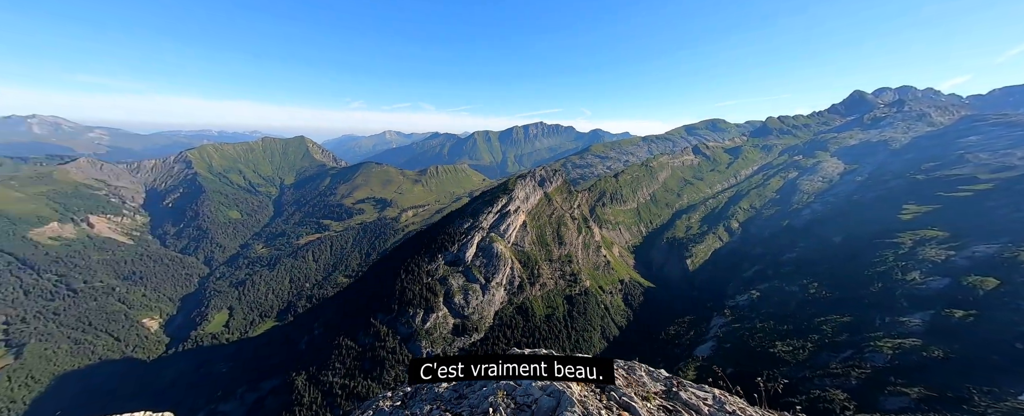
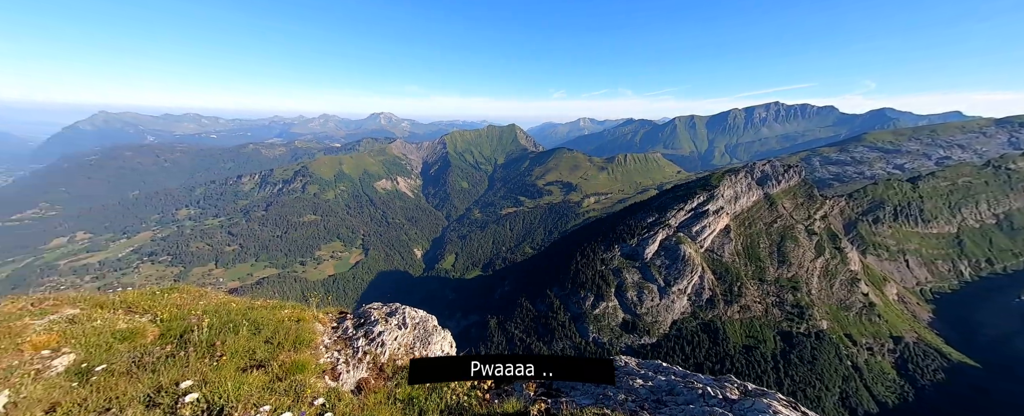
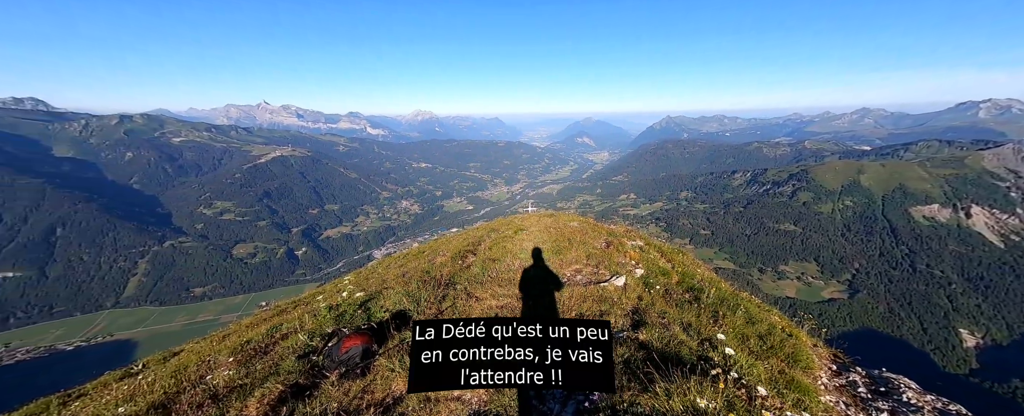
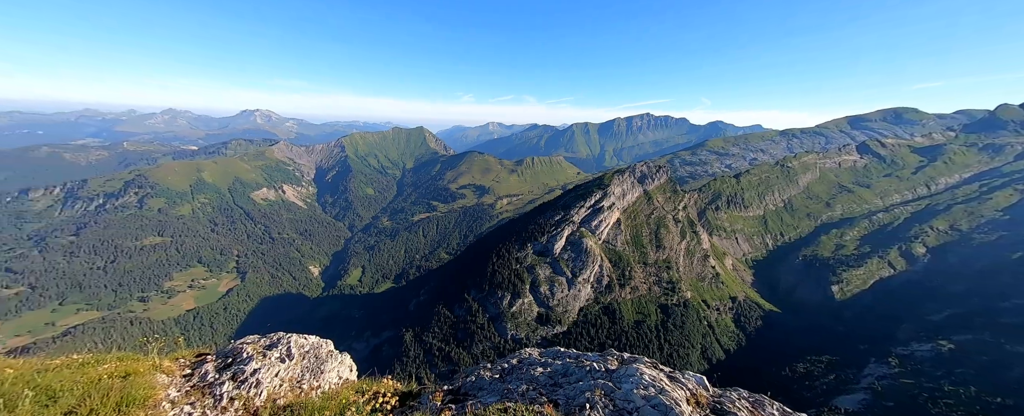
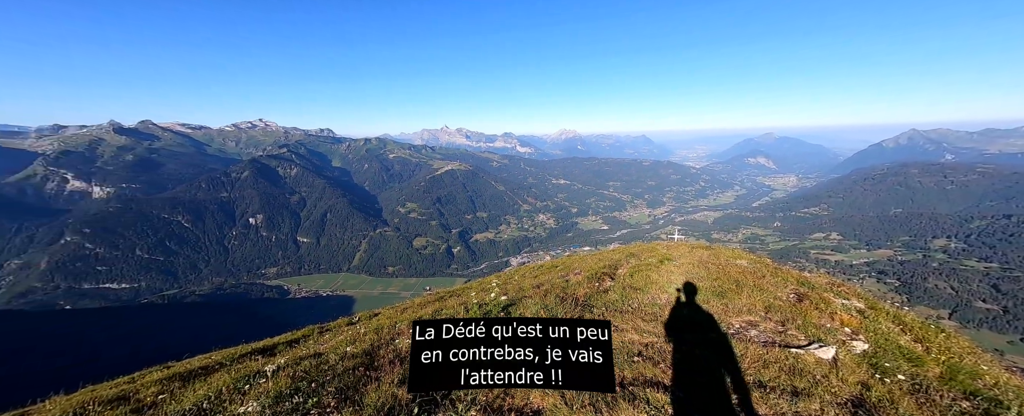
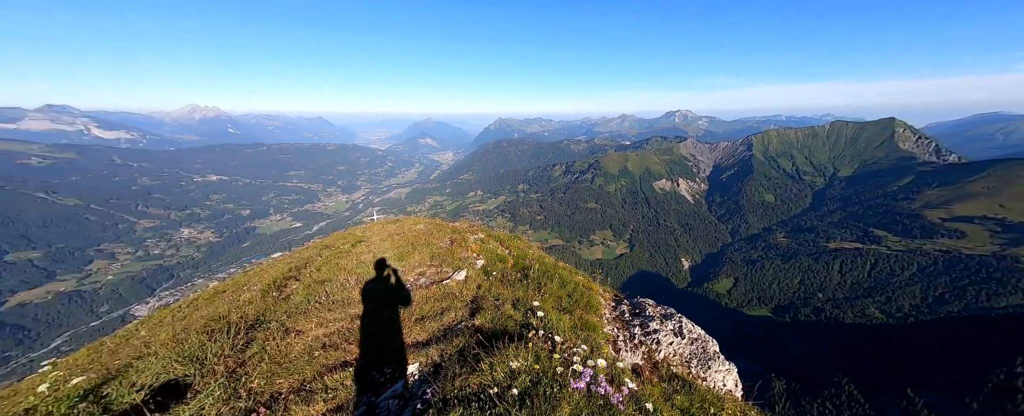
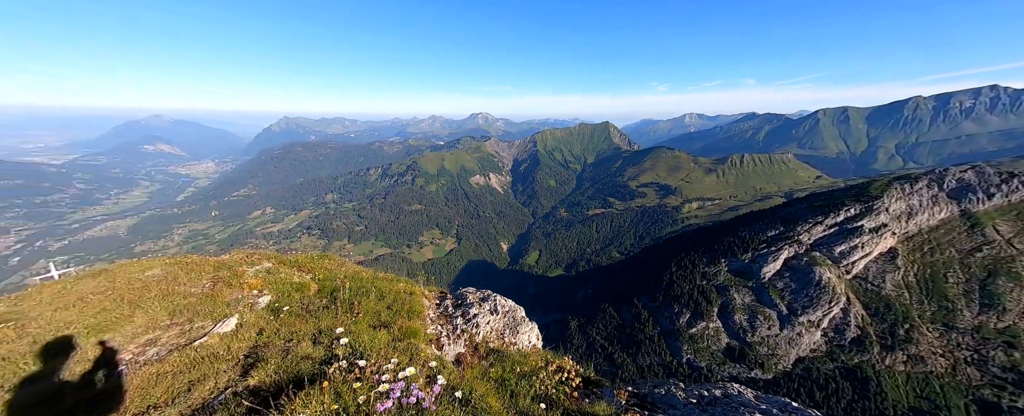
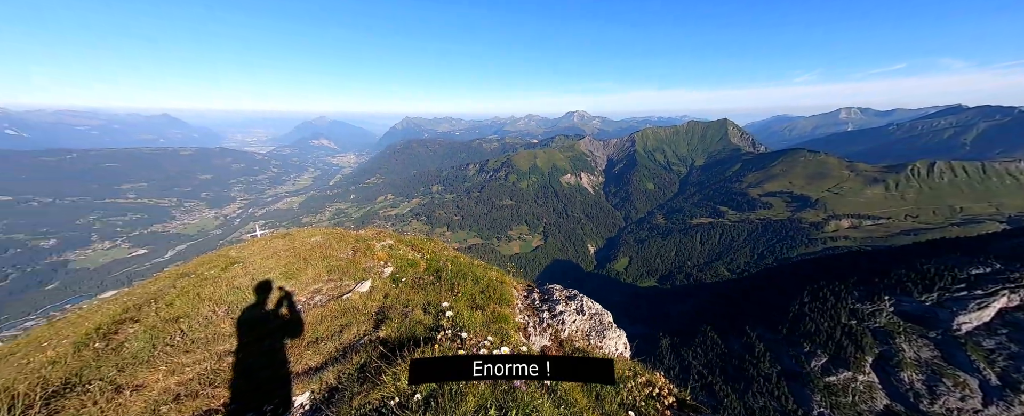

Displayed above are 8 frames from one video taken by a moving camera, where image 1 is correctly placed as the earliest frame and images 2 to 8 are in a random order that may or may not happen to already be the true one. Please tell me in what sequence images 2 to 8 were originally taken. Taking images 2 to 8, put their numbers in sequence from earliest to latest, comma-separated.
4, 2, 7, 8, 6, 3, 5
